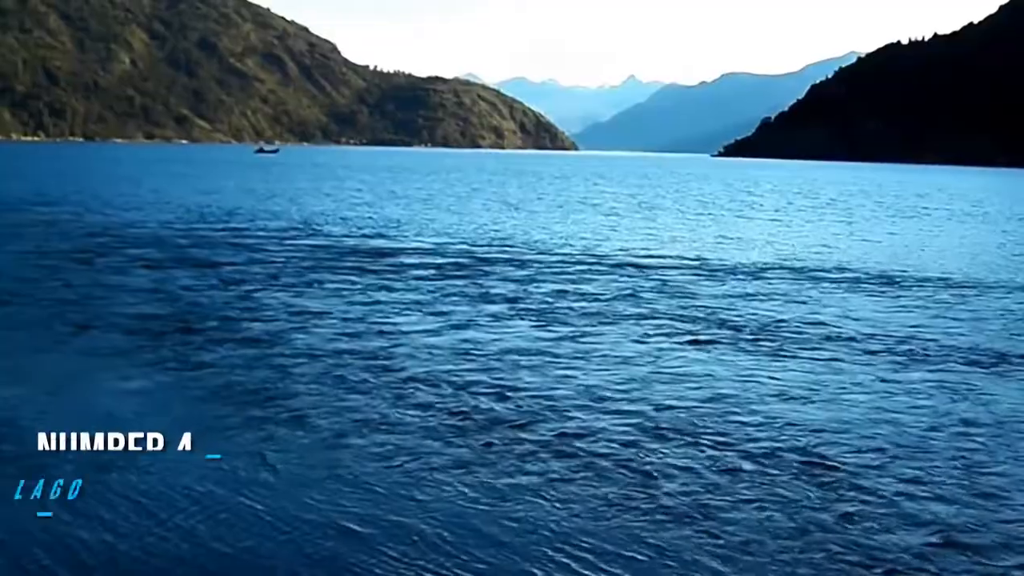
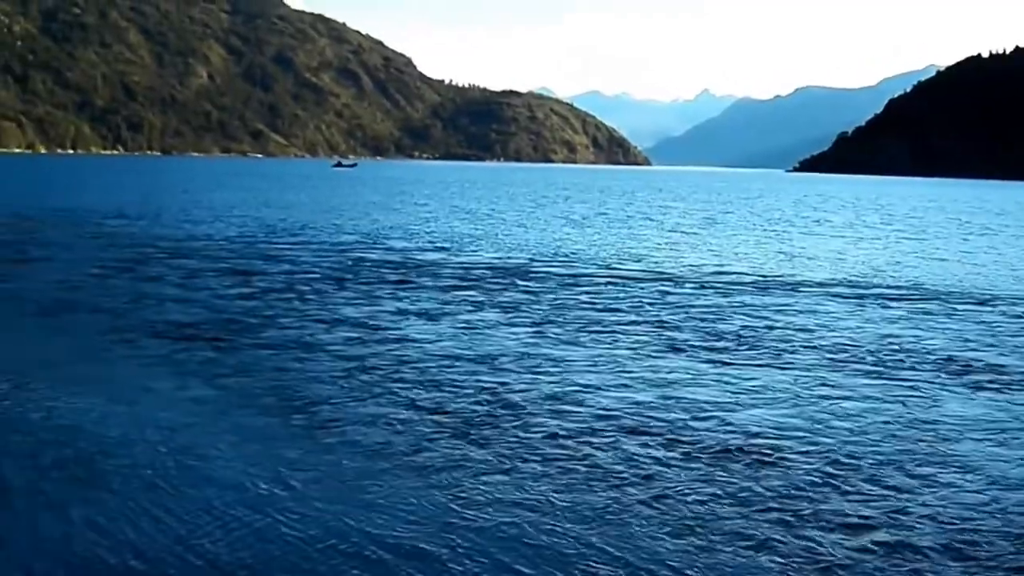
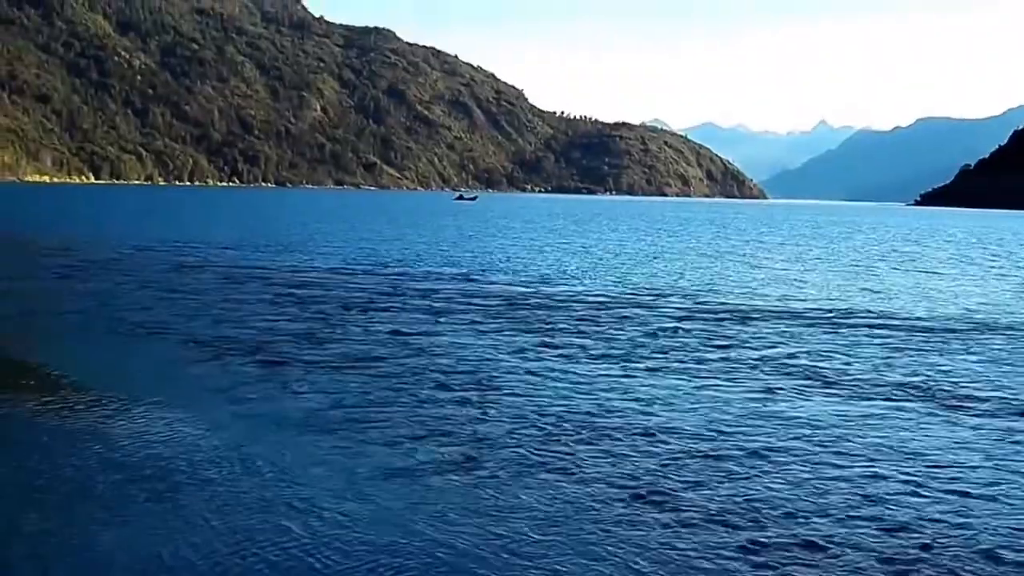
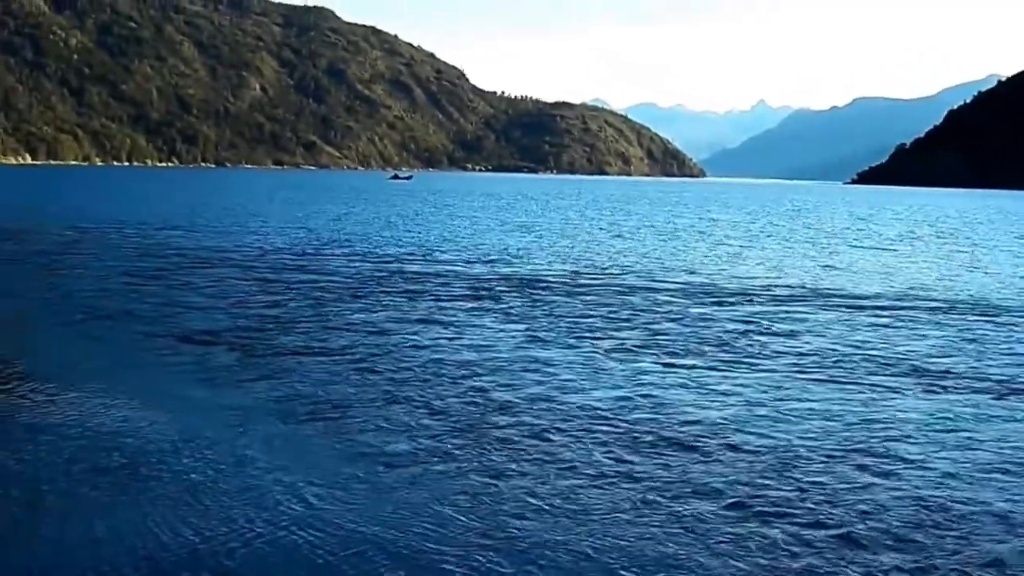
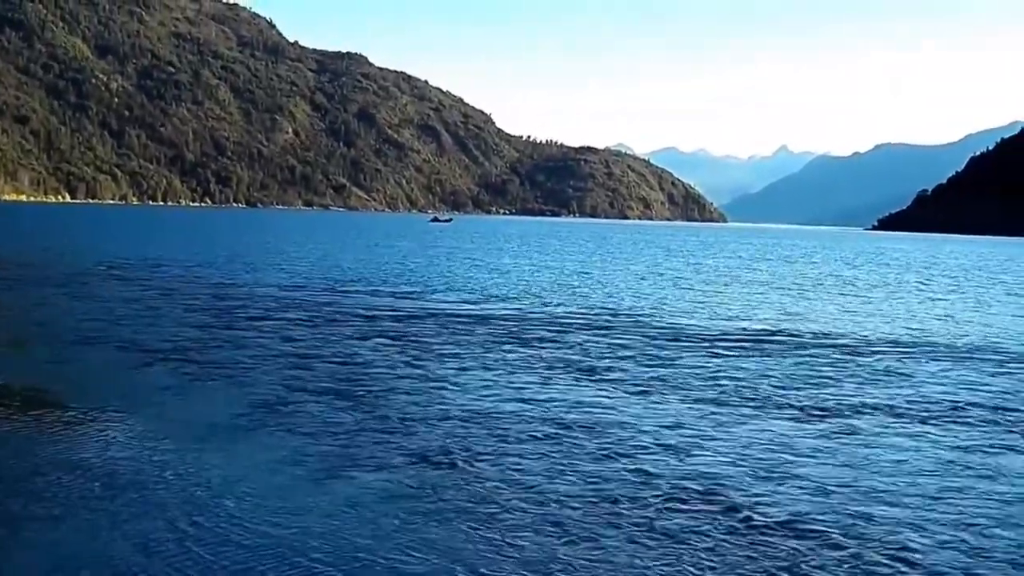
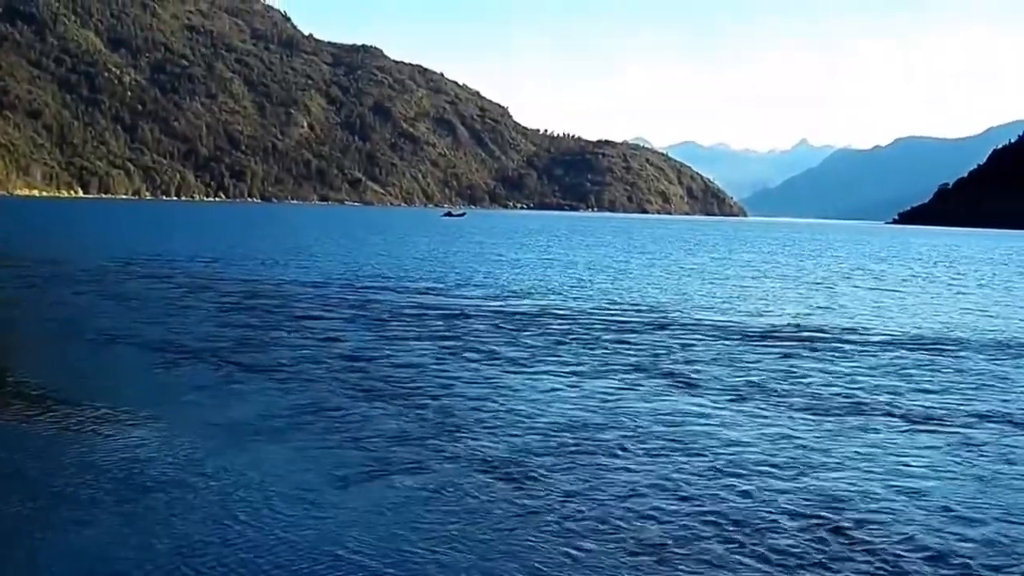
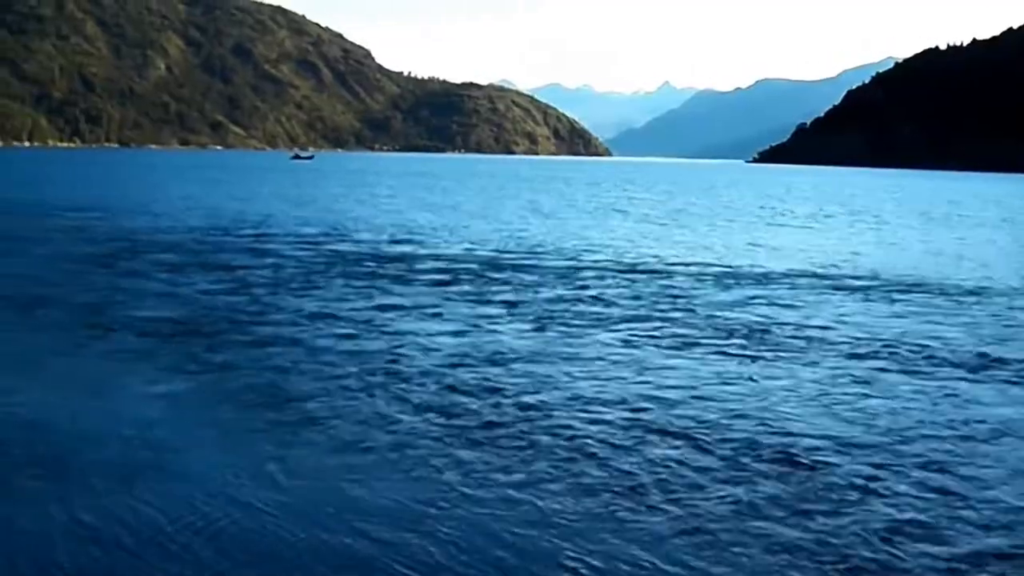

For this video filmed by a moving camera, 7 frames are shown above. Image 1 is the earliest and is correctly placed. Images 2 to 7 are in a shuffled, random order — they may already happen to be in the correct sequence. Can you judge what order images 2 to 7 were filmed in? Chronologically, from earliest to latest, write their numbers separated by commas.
7, 2, 4, 3, 6, 5
